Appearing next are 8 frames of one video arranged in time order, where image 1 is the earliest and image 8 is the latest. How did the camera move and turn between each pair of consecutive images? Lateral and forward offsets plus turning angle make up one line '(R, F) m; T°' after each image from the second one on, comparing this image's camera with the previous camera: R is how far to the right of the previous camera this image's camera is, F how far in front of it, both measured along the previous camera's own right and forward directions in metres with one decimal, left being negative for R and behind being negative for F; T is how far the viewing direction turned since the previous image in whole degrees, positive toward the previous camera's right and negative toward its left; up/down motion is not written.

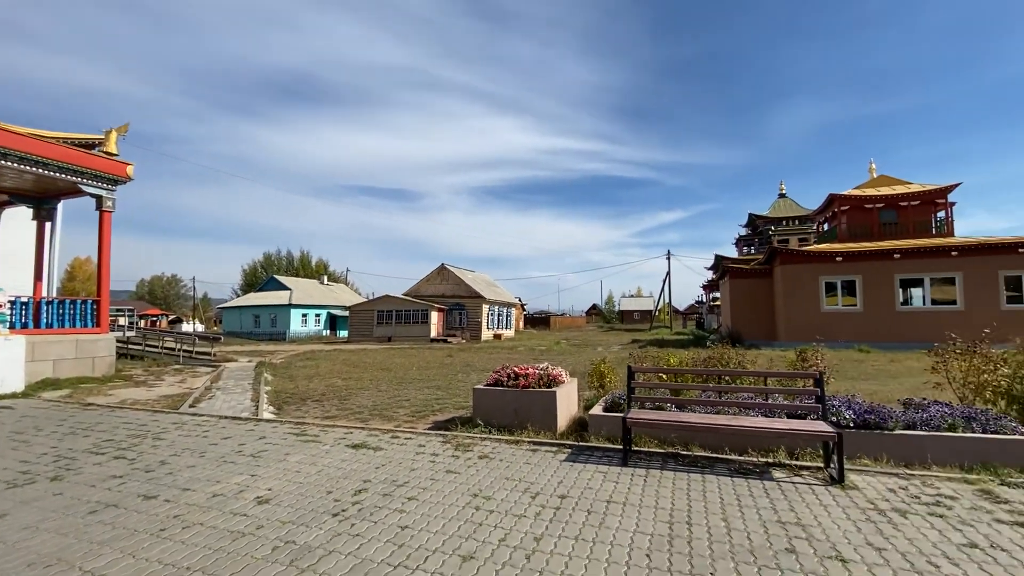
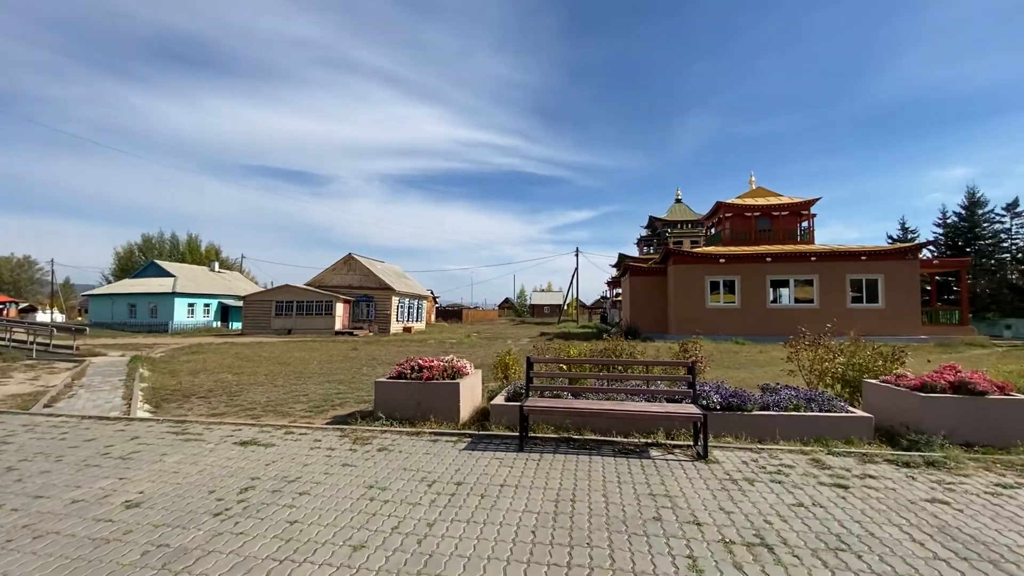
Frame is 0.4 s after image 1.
(+0.1, -0.1) m; +10°
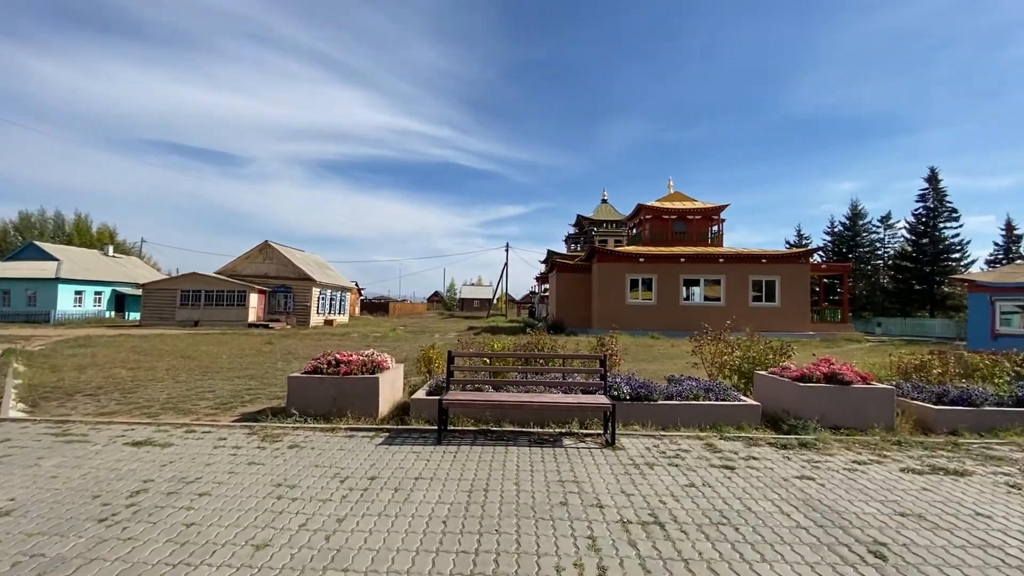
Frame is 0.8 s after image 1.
(+0.1, -0.1) m; +8°
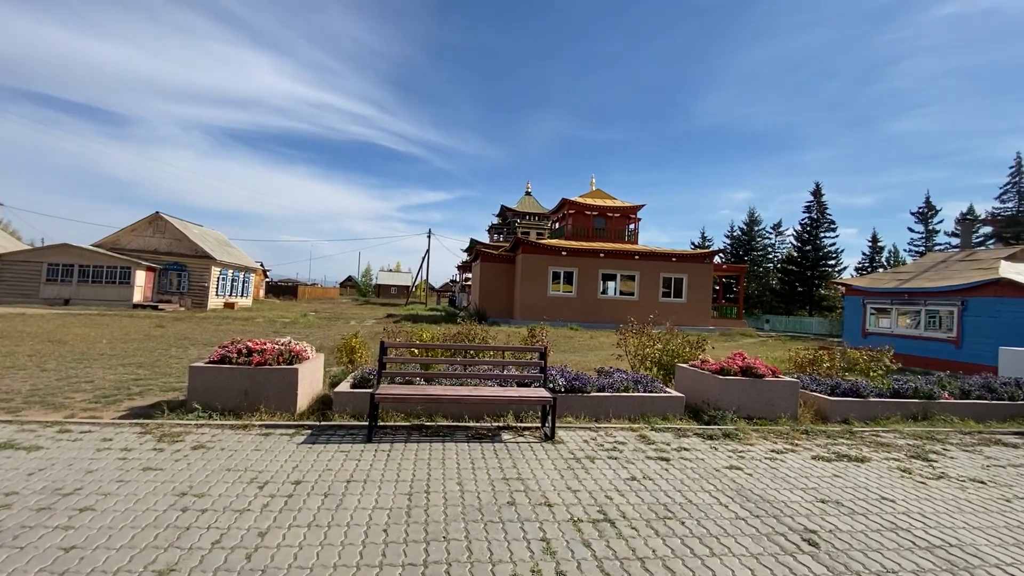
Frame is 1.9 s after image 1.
(-0.2, +0.3) m; +10°
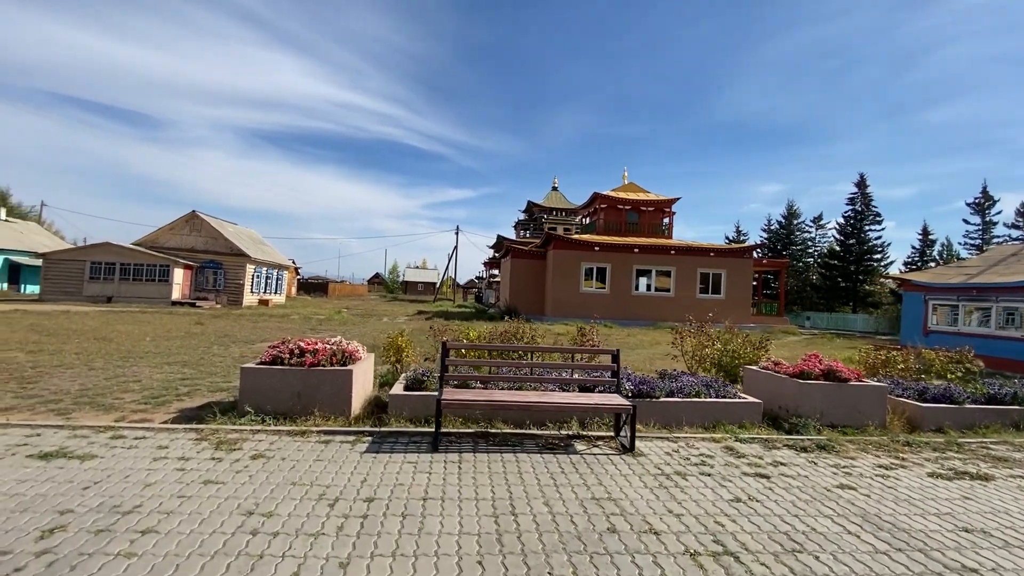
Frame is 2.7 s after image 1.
(-0.5, +0.4) m; -3°
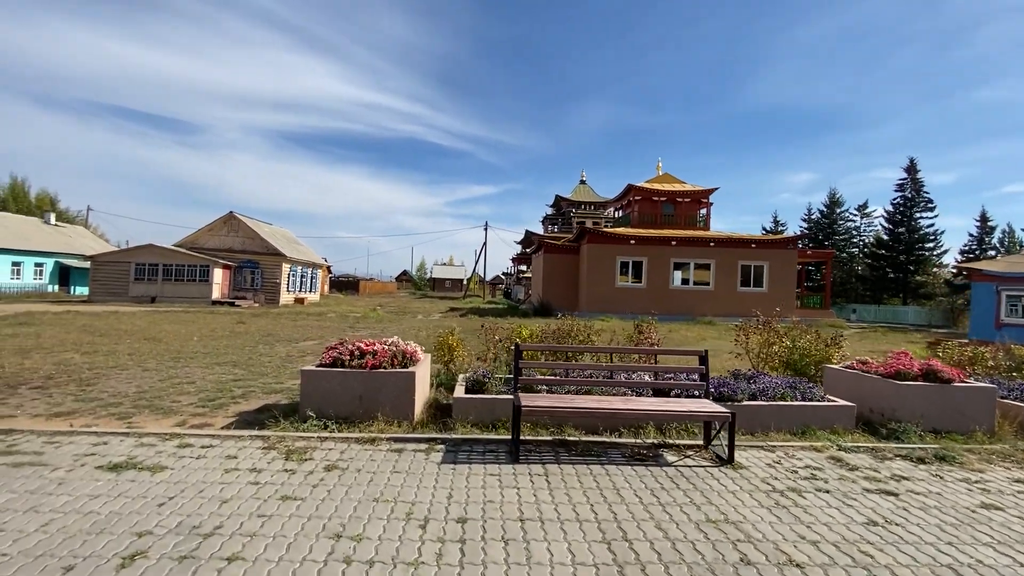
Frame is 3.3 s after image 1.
(-0.5, +0.4) m; -3°
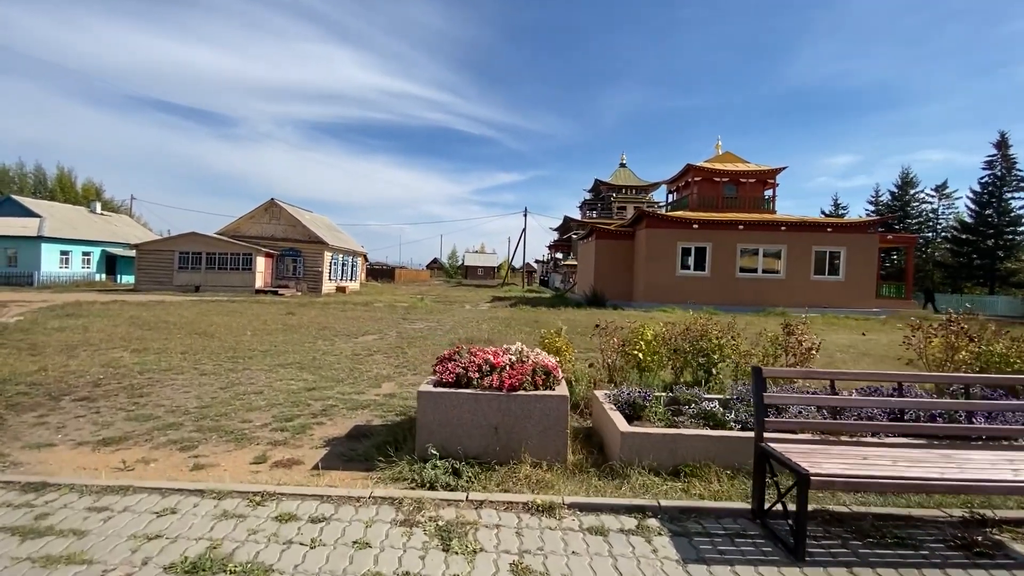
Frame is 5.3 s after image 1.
(-1.3, +1.4) m; -3°
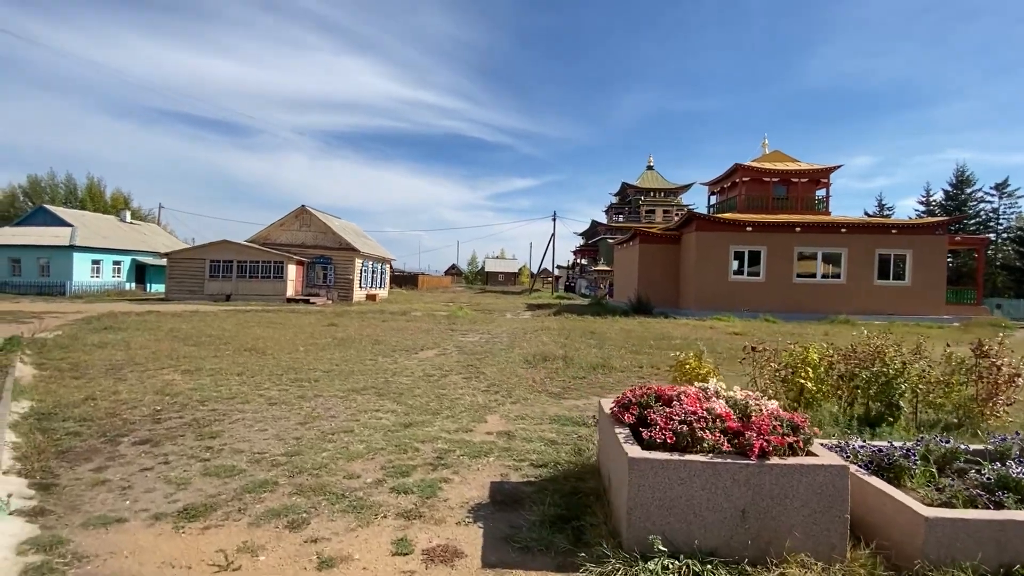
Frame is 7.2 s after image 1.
(-1.4, +1.1) m; -2°
